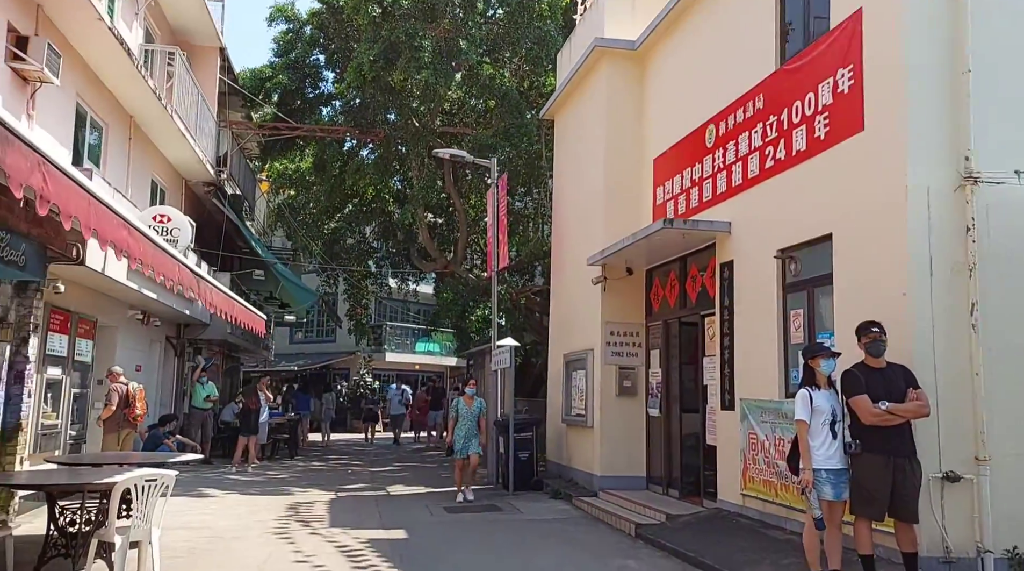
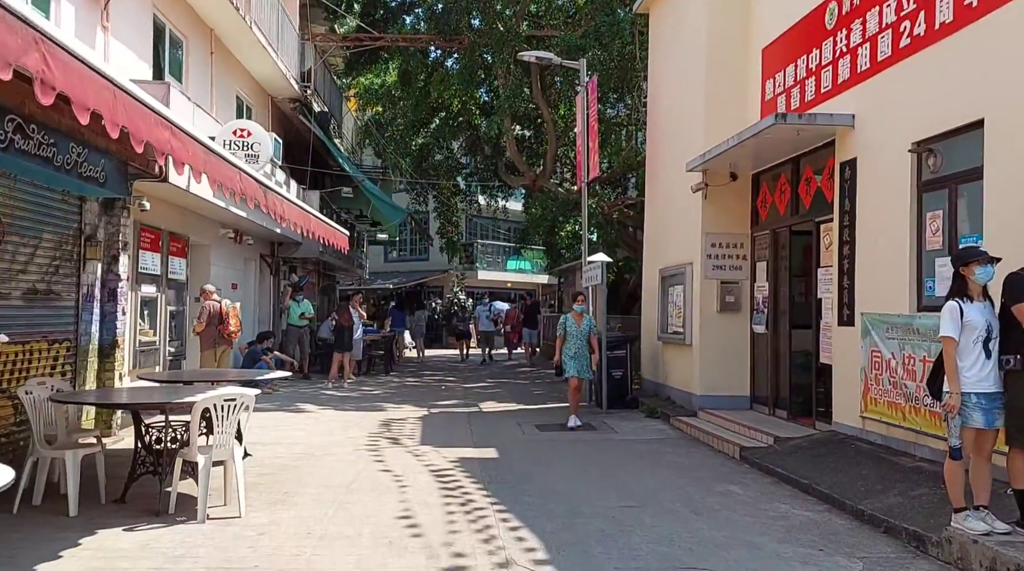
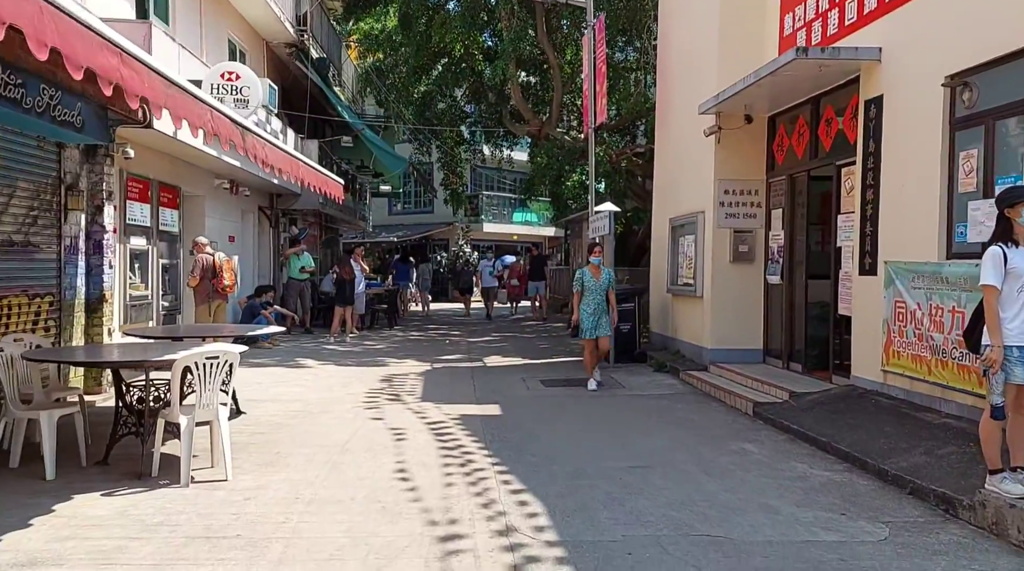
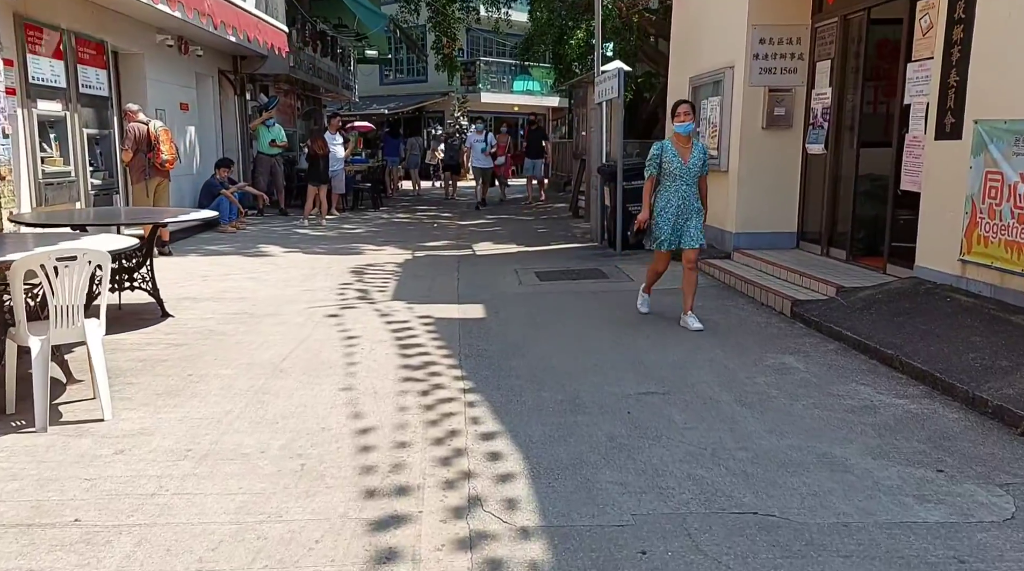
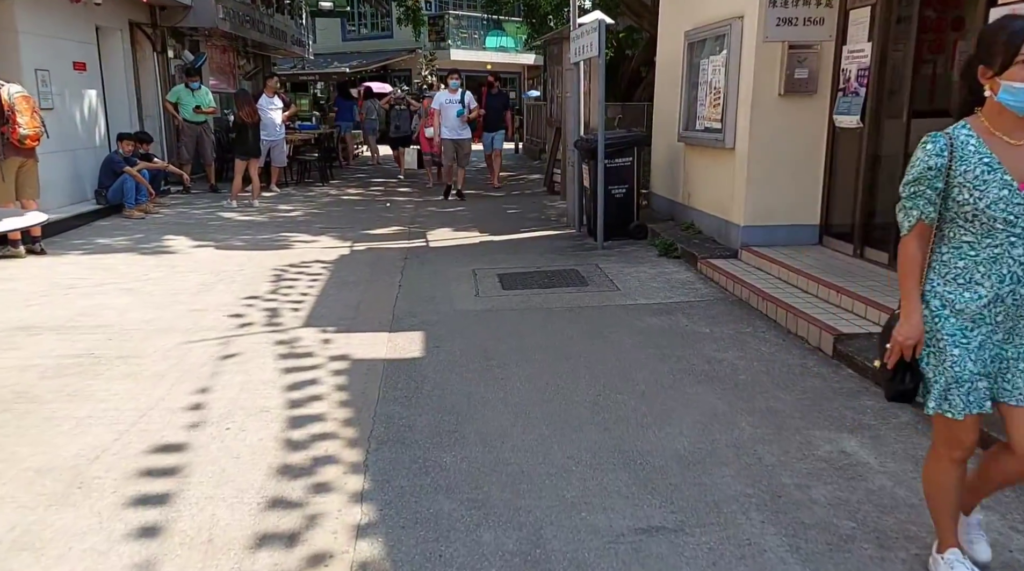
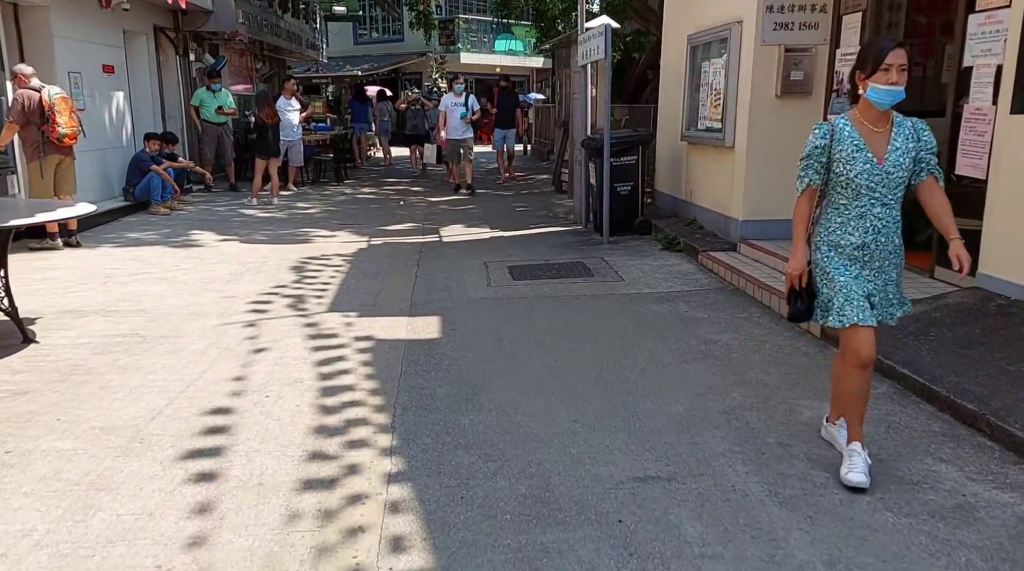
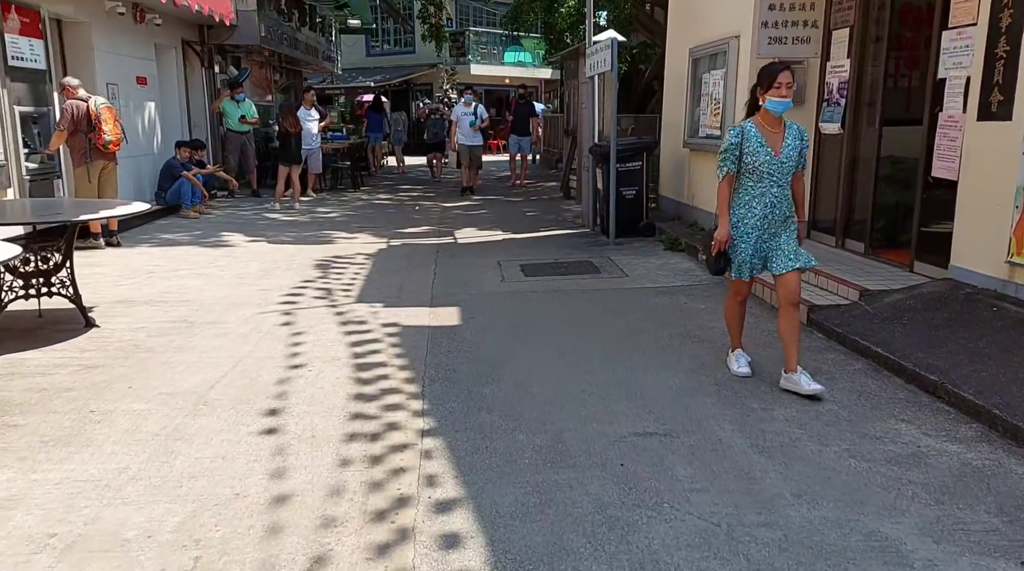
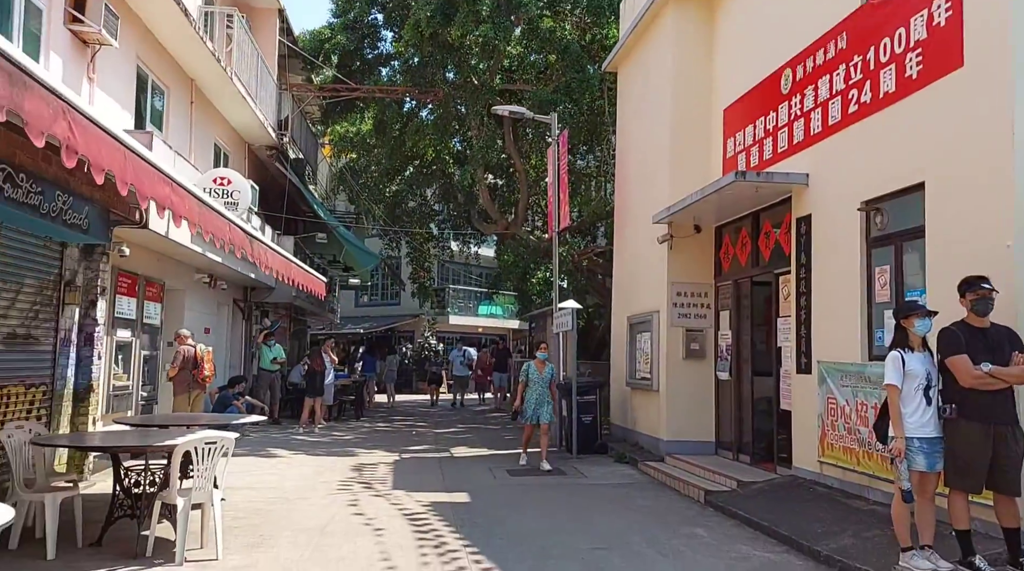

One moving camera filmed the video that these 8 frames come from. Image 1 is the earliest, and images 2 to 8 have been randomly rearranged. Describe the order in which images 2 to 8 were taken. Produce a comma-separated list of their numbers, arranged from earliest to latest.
8, 2, 3, 4, 7, 6, 5
